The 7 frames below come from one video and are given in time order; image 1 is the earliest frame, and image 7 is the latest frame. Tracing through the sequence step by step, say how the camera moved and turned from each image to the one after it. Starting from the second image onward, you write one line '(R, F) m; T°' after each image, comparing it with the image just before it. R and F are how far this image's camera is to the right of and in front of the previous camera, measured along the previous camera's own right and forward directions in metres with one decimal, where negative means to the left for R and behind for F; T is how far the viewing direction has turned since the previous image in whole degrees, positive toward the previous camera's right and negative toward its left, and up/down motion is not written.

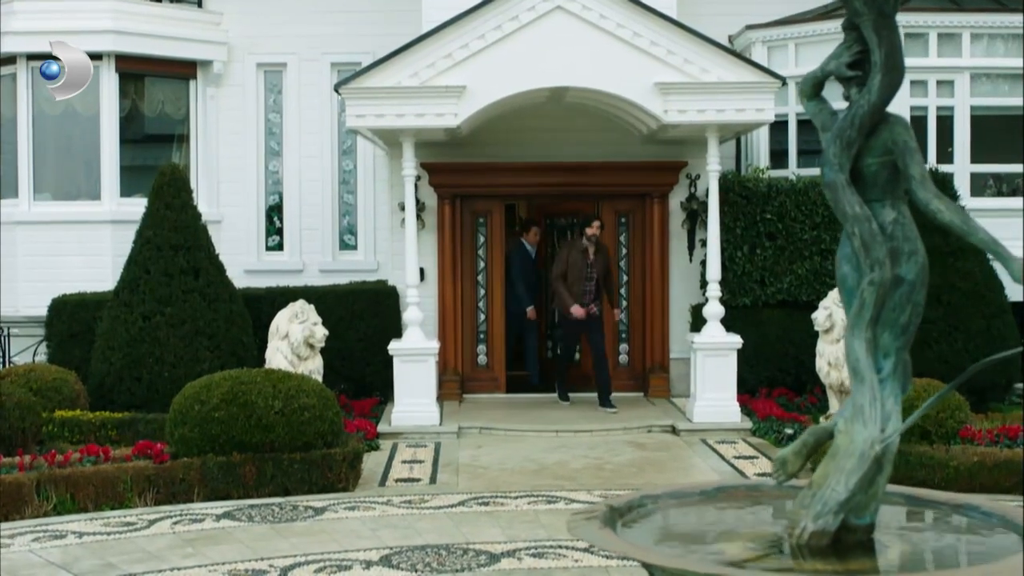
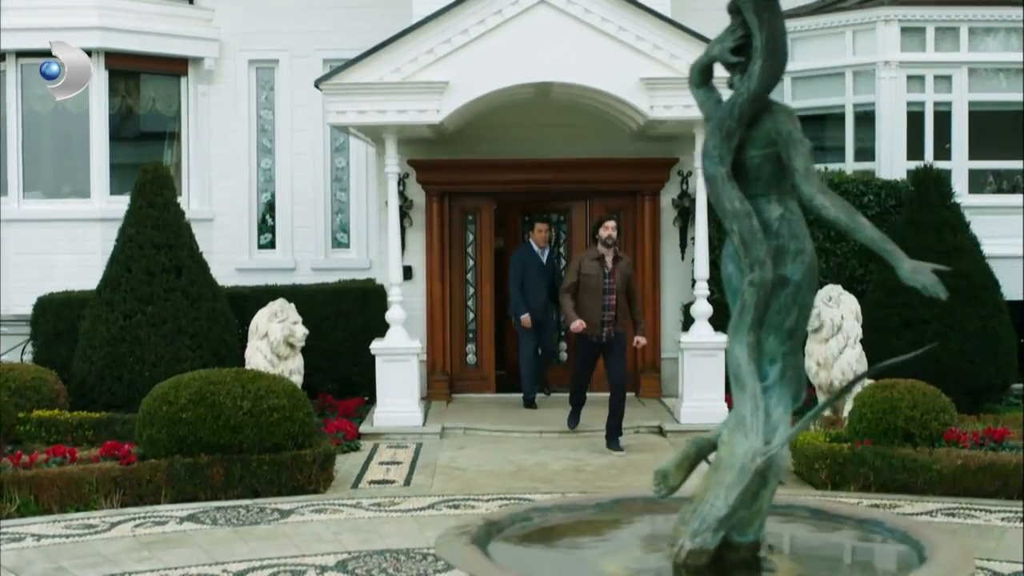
(+0.3, +0.2) m; -1°
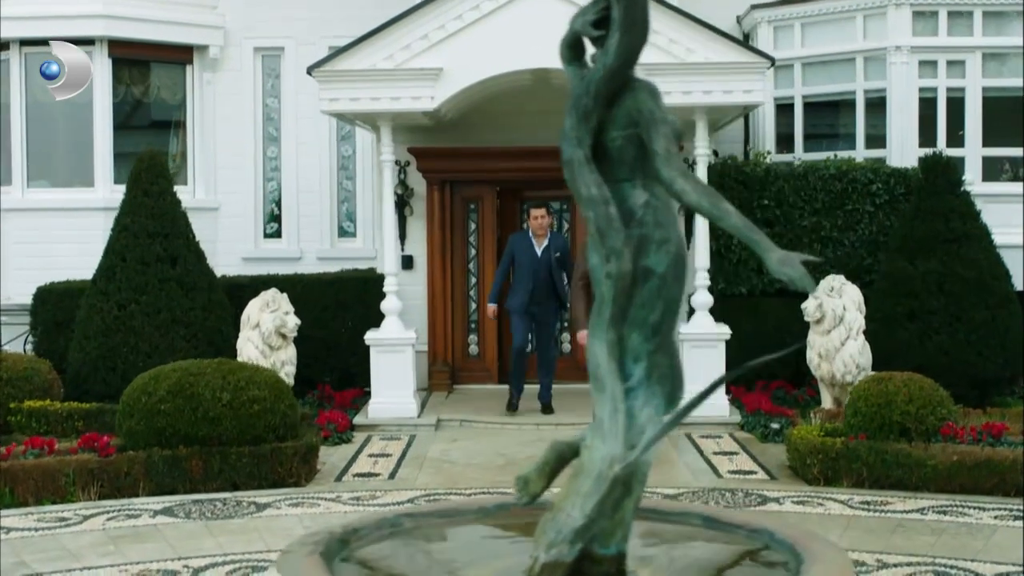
(+0.3, +0.2) m; -2°
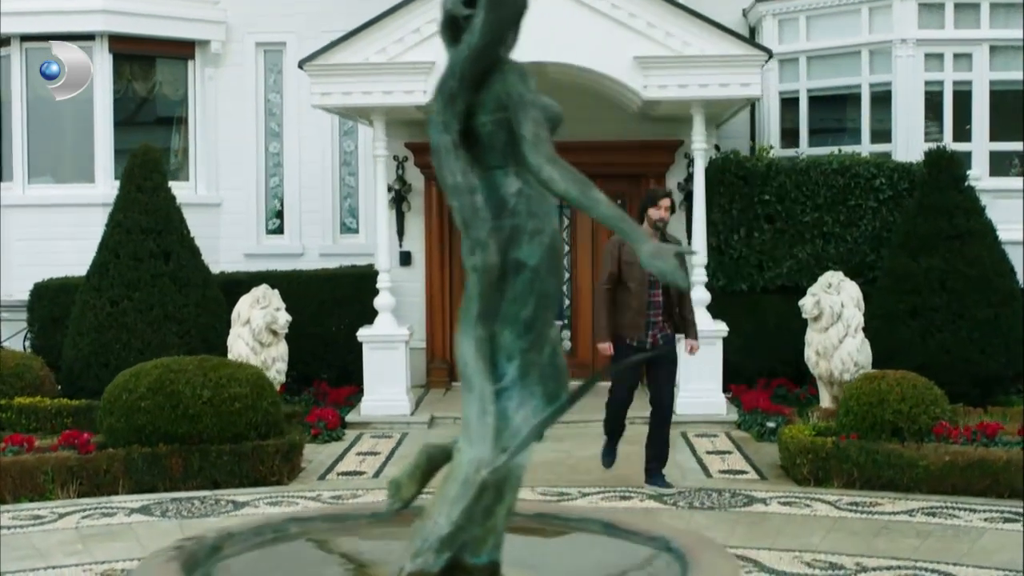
(+0.3, +0.1) m; -1°
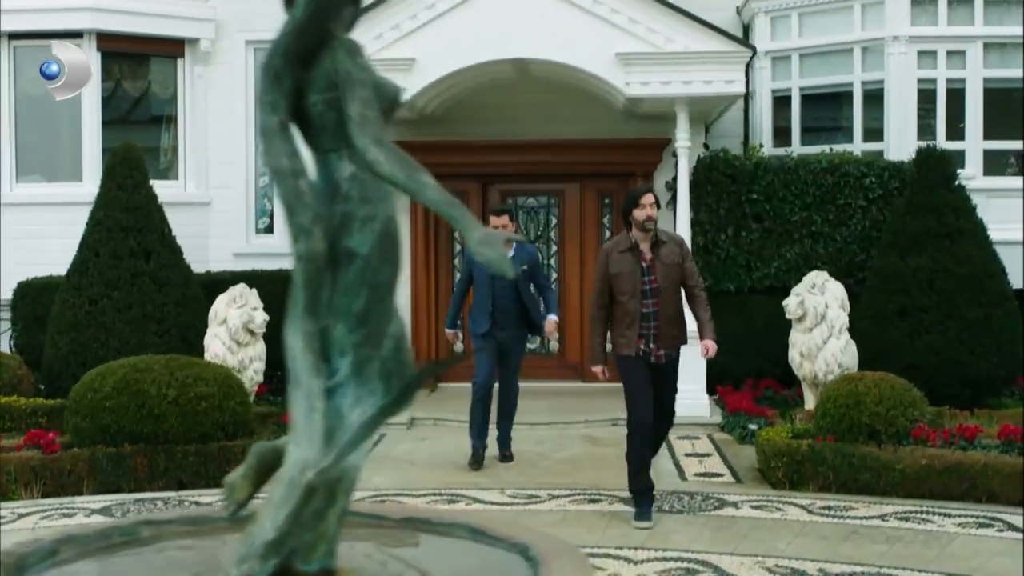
(+0.3, +0.1) m; -1°
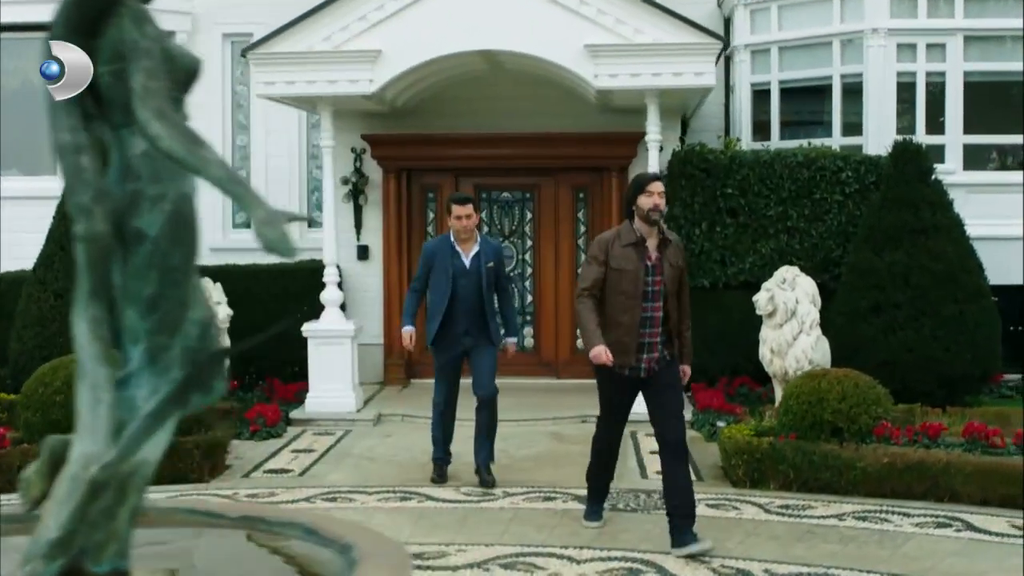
(+0.3, +0.1) m; 0°
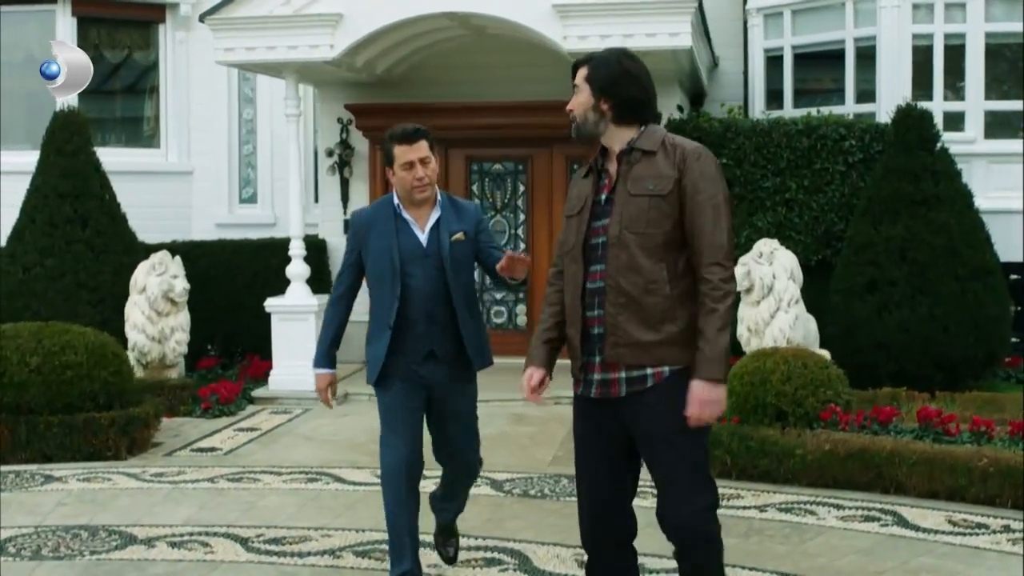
(+1.1, +0.5) m; -5°
